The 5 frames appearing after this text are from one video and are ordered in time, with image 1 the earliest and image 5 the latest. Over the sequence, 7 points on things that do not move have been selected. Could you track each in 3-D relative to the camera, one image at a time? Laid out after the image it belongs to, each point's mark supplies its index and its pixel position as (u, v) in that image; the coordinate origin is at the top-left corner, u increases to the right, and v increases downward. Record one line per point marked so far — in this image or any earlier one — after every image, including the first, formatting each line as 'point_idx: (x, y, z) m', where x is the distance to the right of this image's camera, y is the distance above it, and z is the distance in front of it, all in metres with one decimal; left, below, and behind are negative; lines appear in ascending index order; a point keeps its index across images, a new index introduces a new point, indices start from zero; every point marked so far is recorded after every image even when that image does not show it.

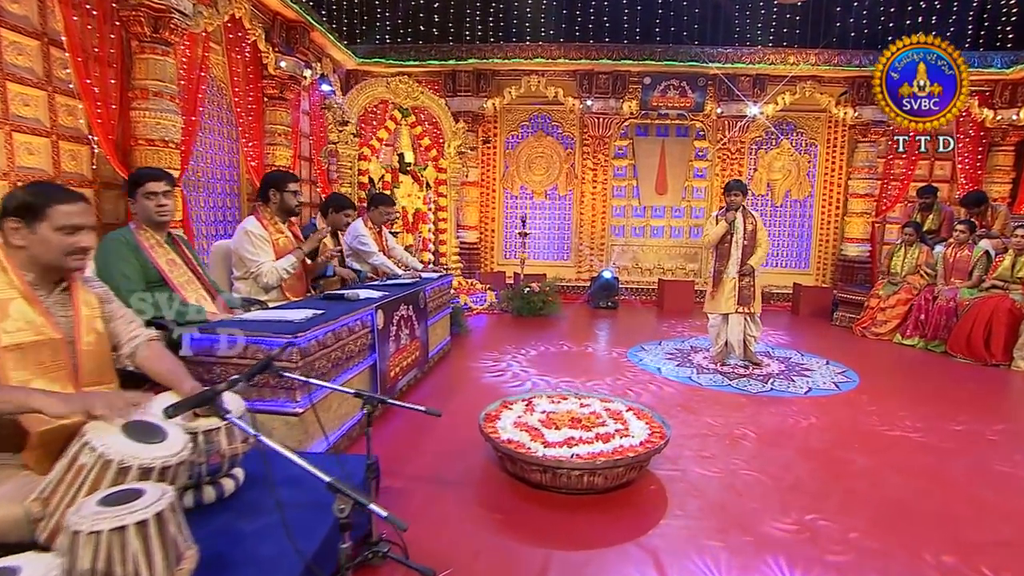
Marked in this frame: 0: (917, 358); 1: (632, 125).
0: (+4.1, -0.7, +6.0) m
1: (+1.9, +2.6, +9.1) m
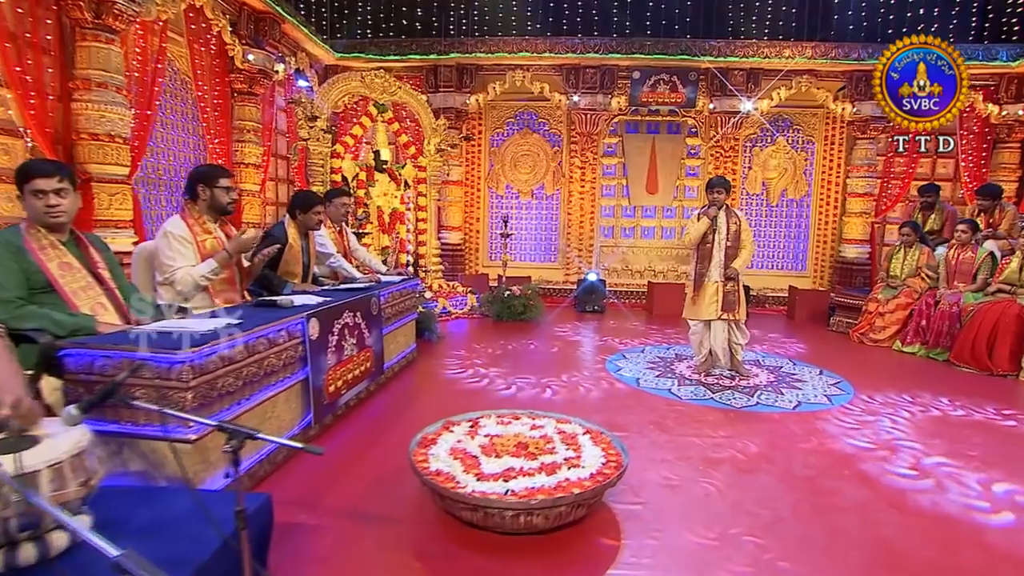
0: (+3.9, -0.7, +5.6) m
1: (+1.7, +2.5, +8.8) m
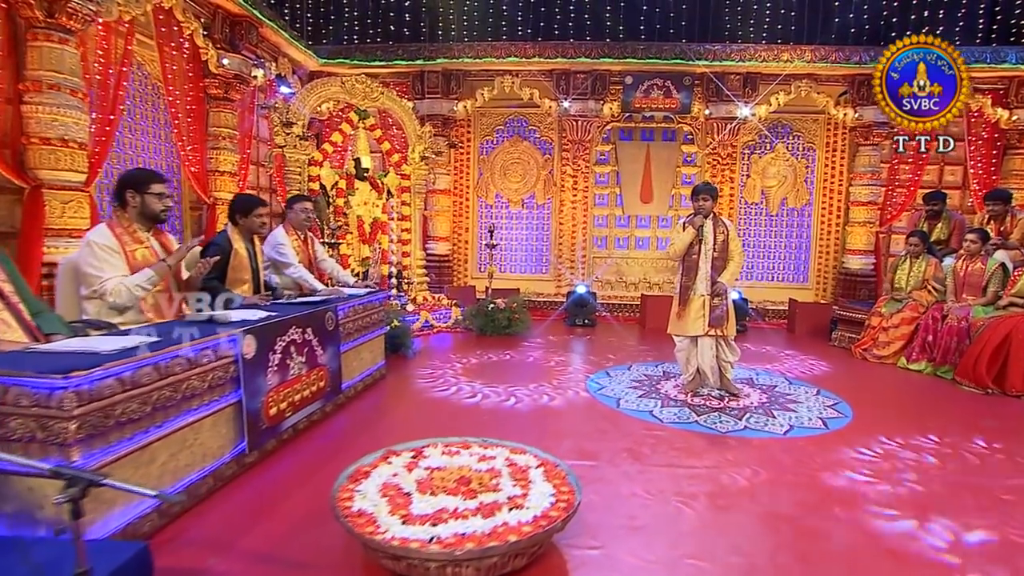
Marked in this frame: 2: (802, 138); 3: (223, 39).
0: (+3.7, -0.9, +5.2) m
1: (+1.5, +2.3, +8.5) m
2: (+4.2, +2.2, +8.4) m
3: (-3.2, +2.7, +6.4) m
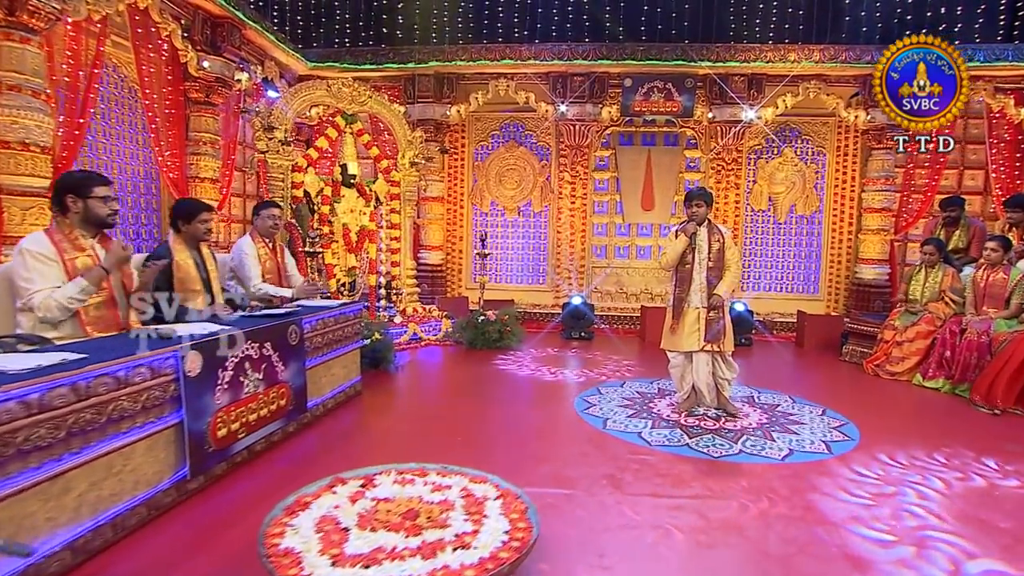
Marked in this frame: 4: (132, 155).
0: (+3.5, -1.0, +4.8) m
1: (+1.4, +2.2, +8.2) m
2: (+4.1, +2.0, +8.0) m
3: (-3.3, +2.6, +6.2) m
4: (-3.8, +1.3, +5.8) m
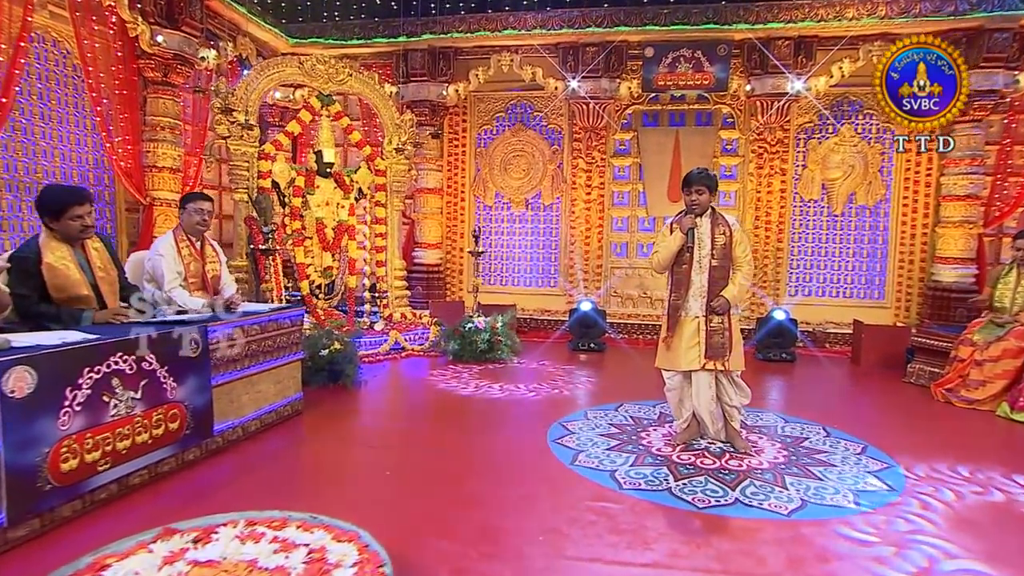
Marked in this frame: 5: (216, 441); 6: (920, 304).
0: (+3.2, -1.0, +3.6) m
1: (+1.5, +2.1, +7.1) m
2: (+4.2, +2.0, +6.7) m
3: (-3.4, +2.6, +5.7) m
4: (-4.0, +1.3, +5.4) m
5: (-1.9, -1.0, +3.7) m
6: (+4.6, -0.2, +6.6) m
